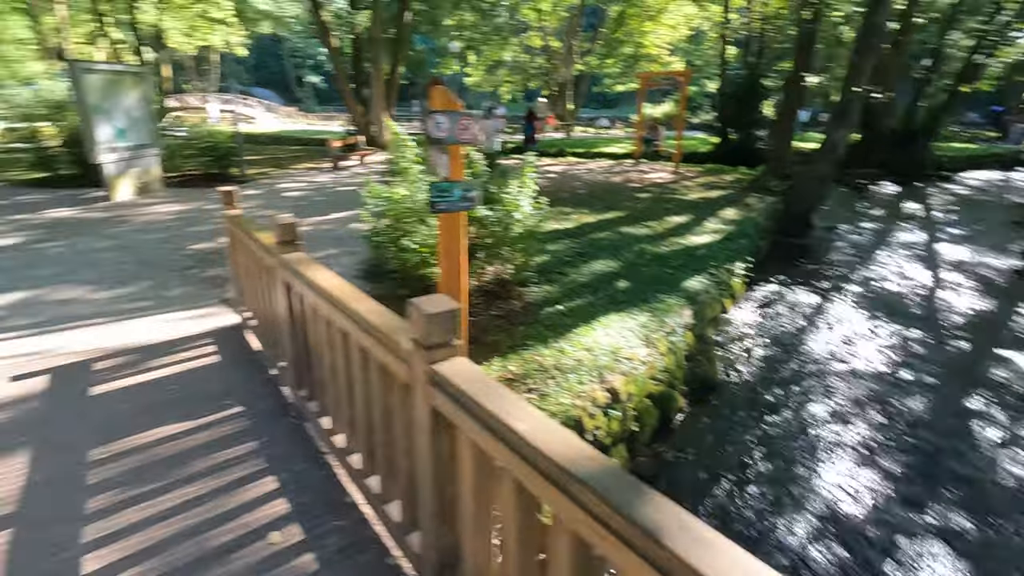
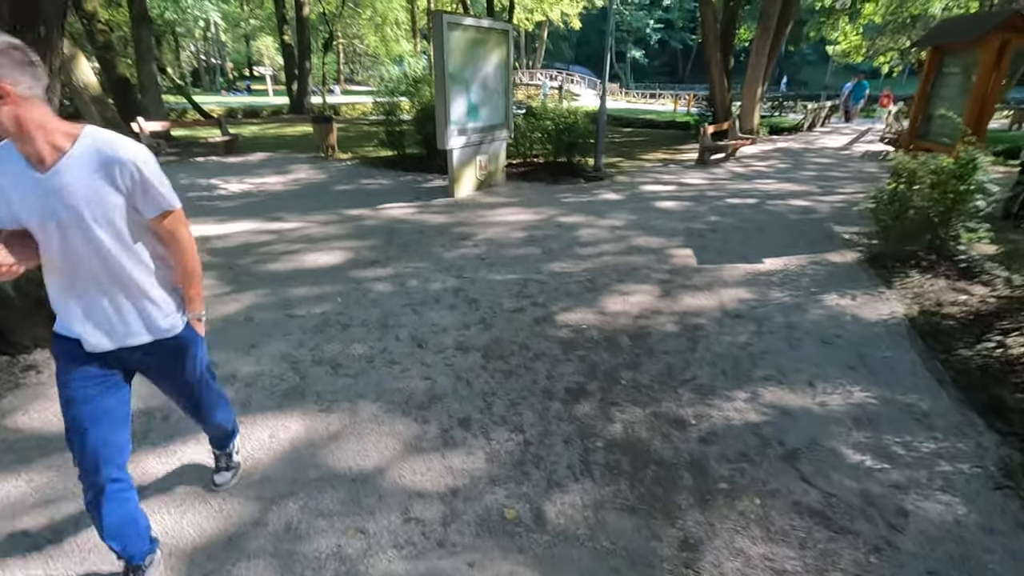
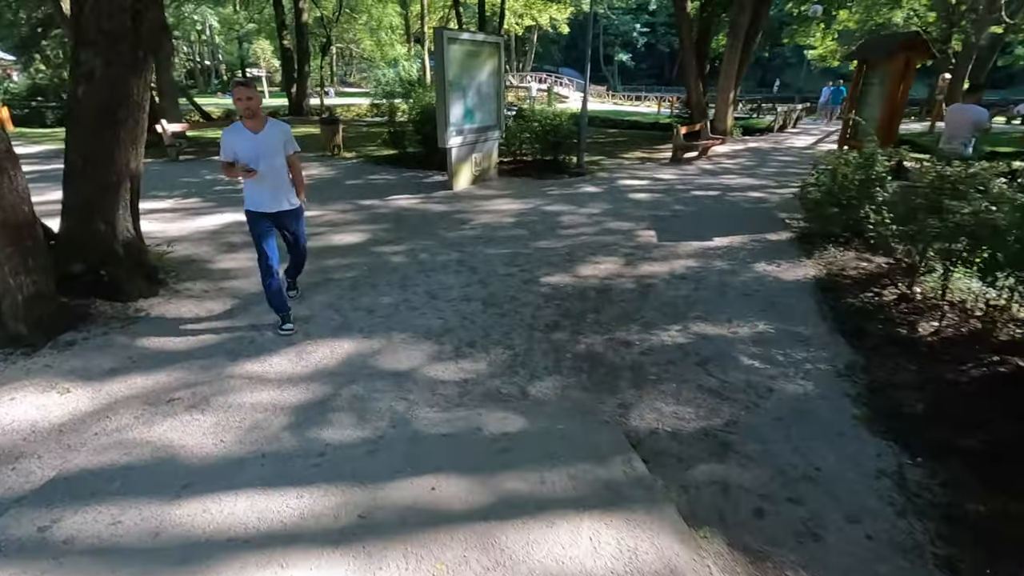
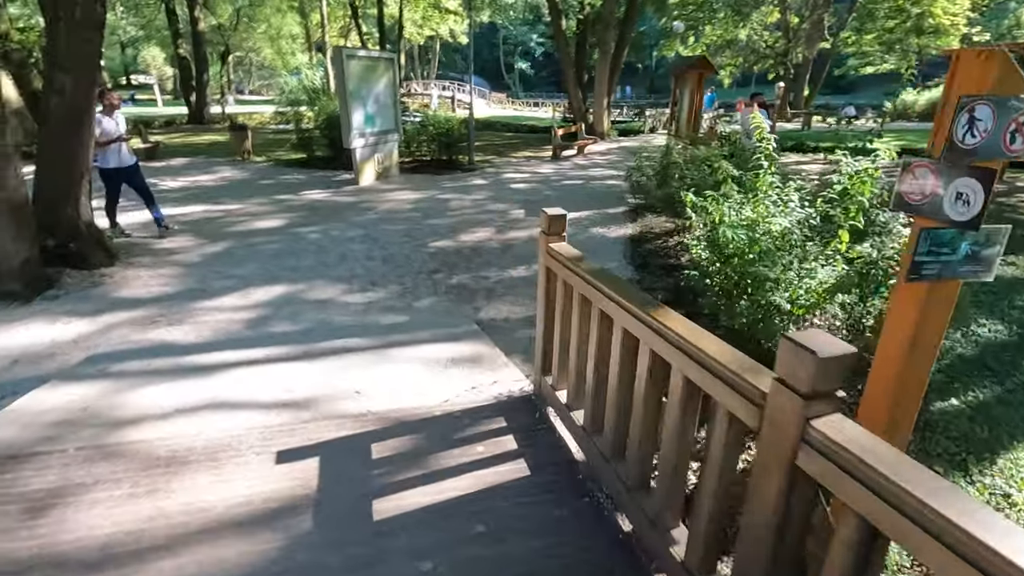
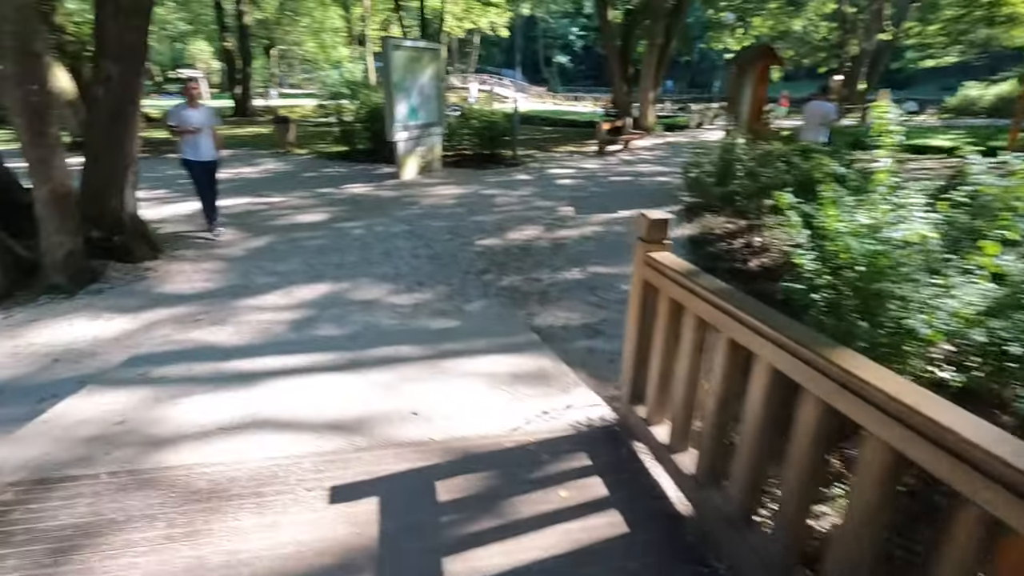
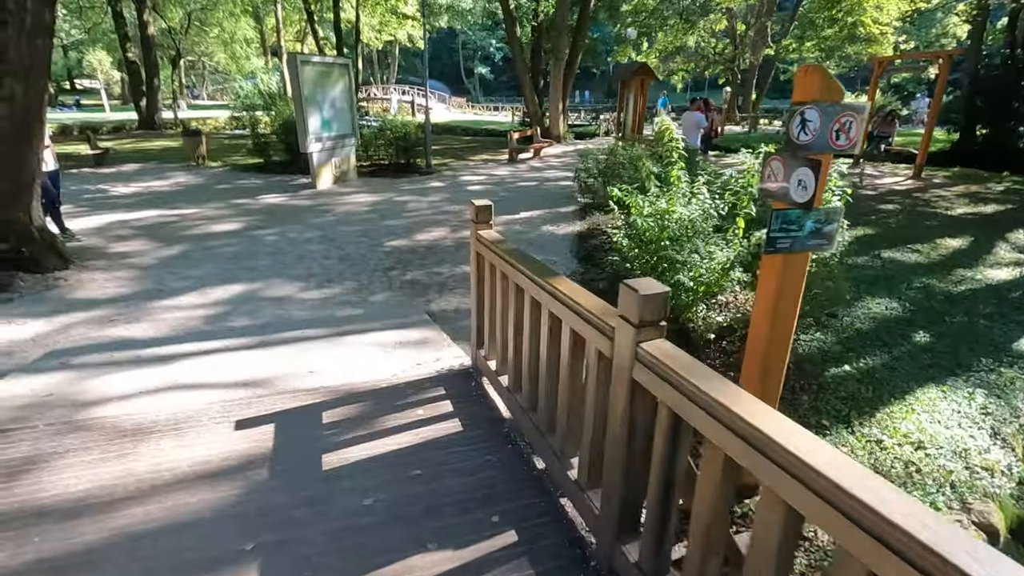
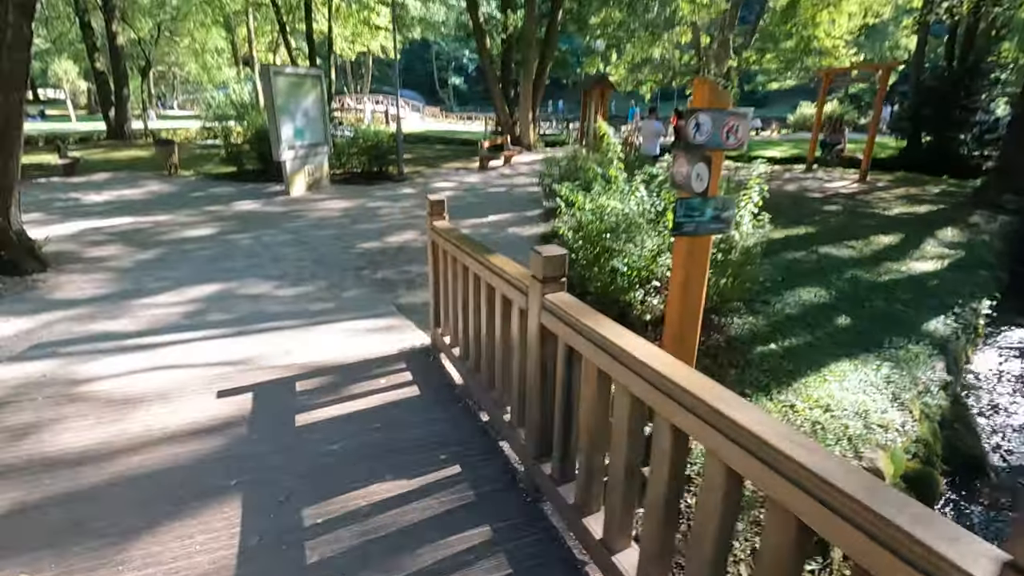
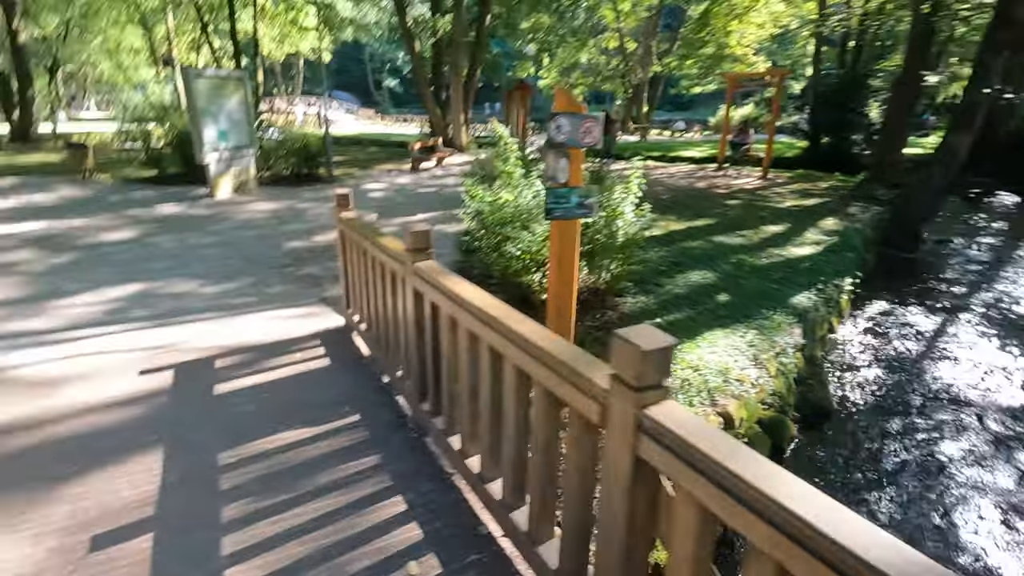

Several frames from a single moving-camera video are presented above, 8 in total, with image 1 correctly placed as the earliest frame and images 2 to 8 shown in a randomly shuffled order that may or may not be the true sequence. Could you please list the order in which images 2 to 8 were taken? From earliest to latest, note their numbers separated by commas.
8, 7, 6, 4, 5, 3, 2
